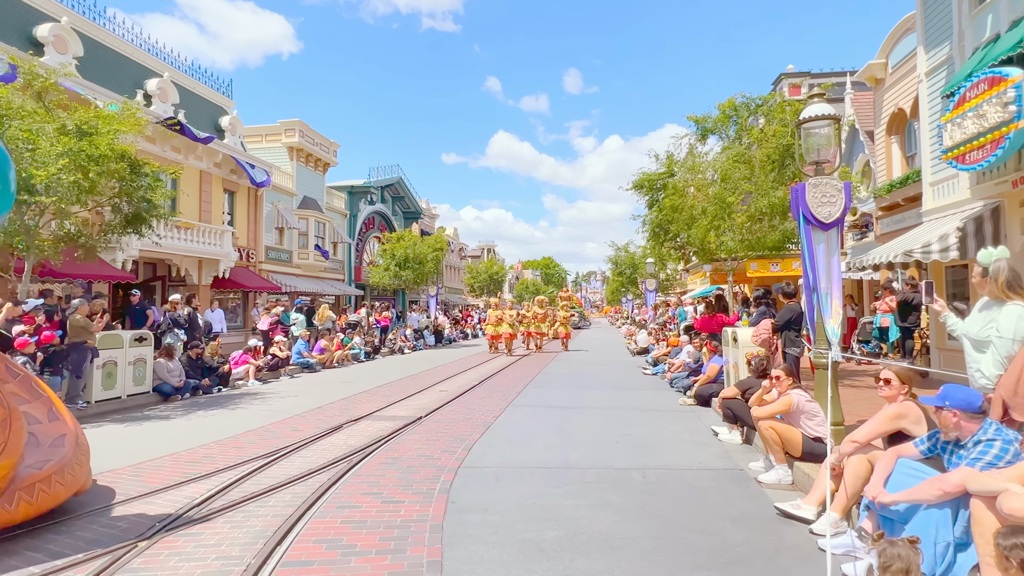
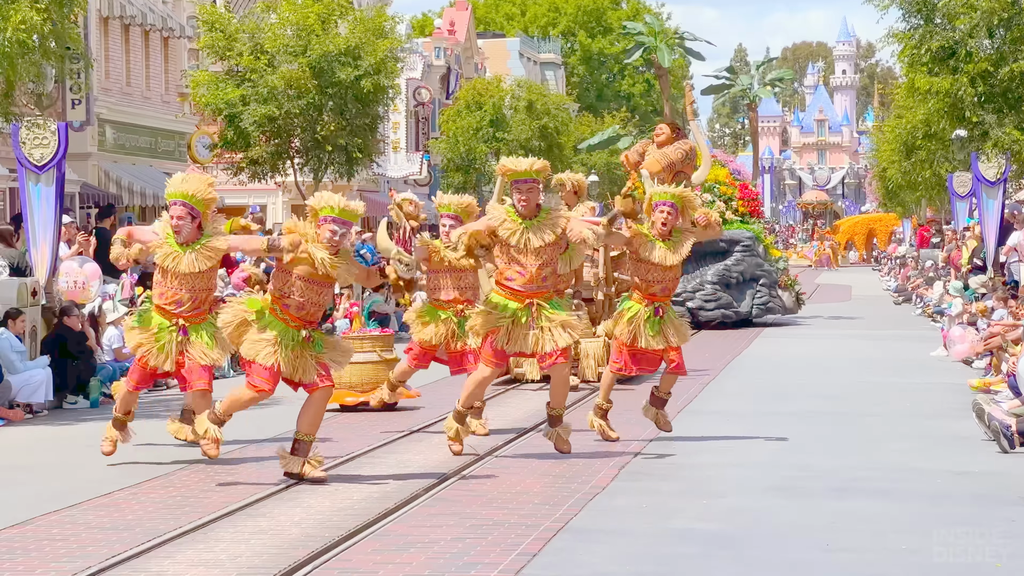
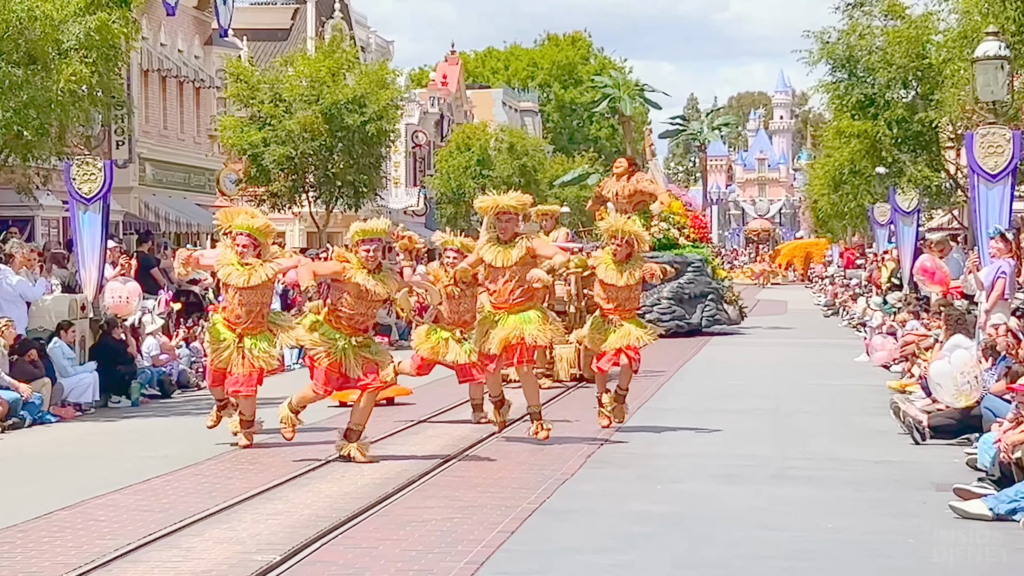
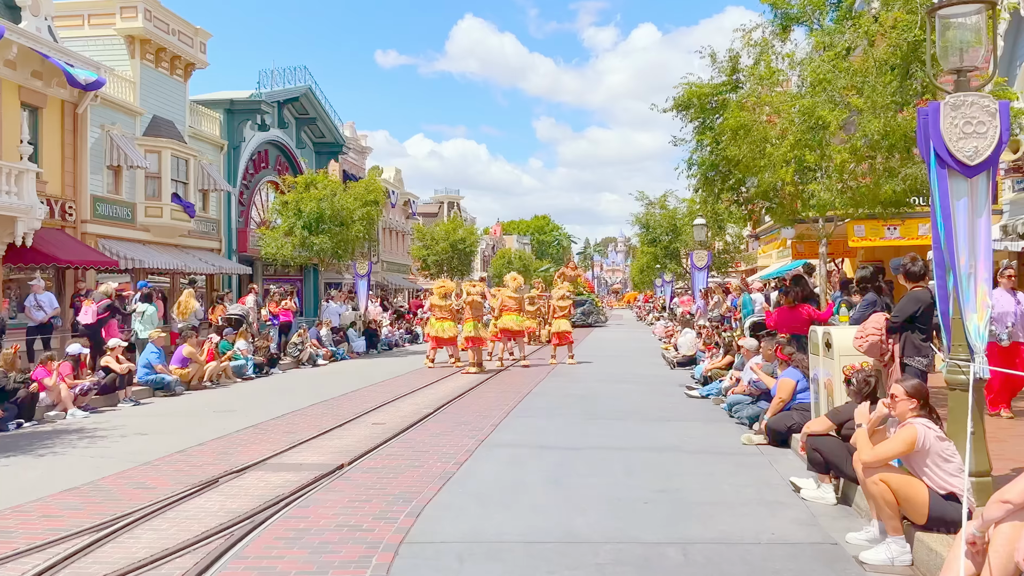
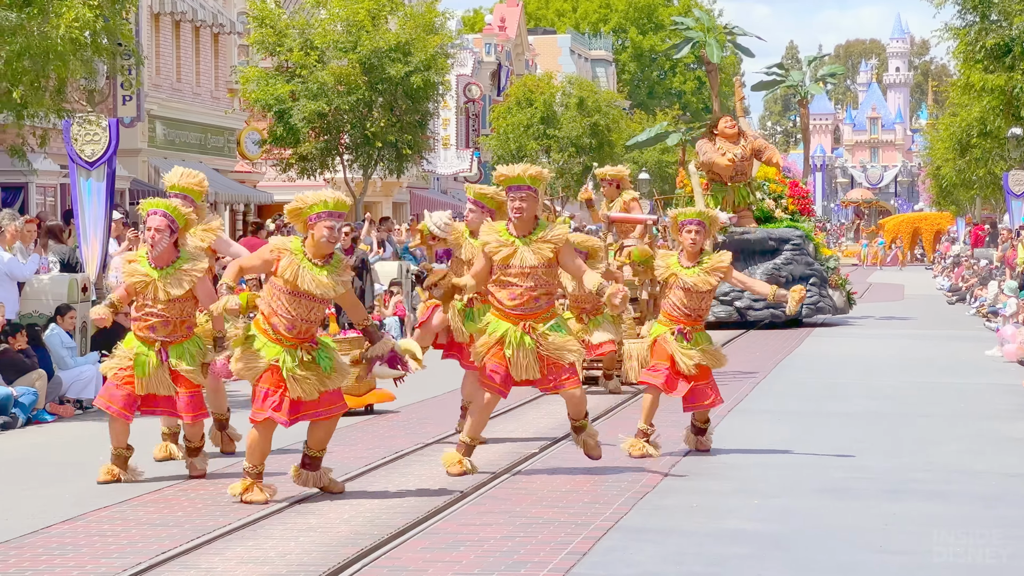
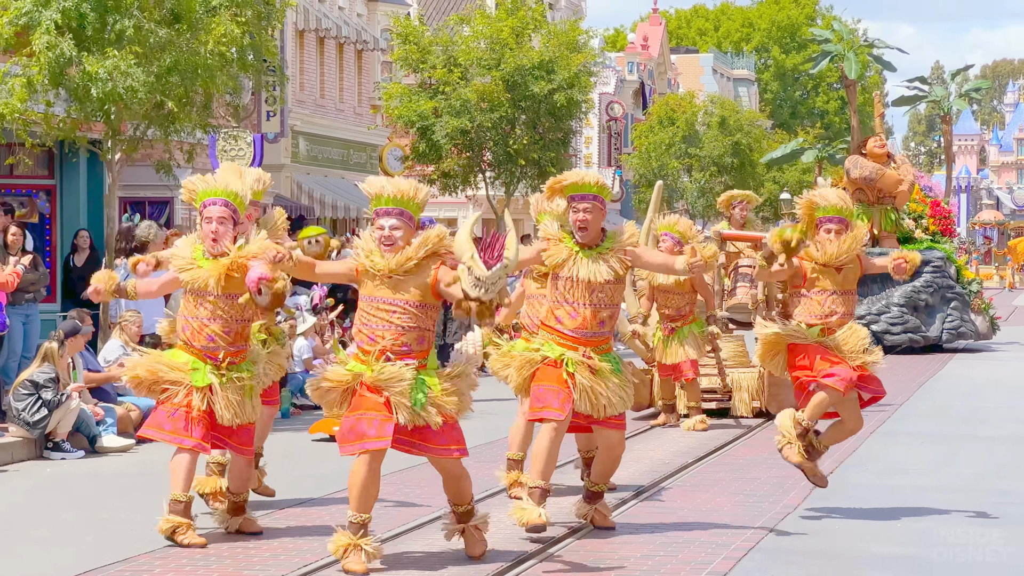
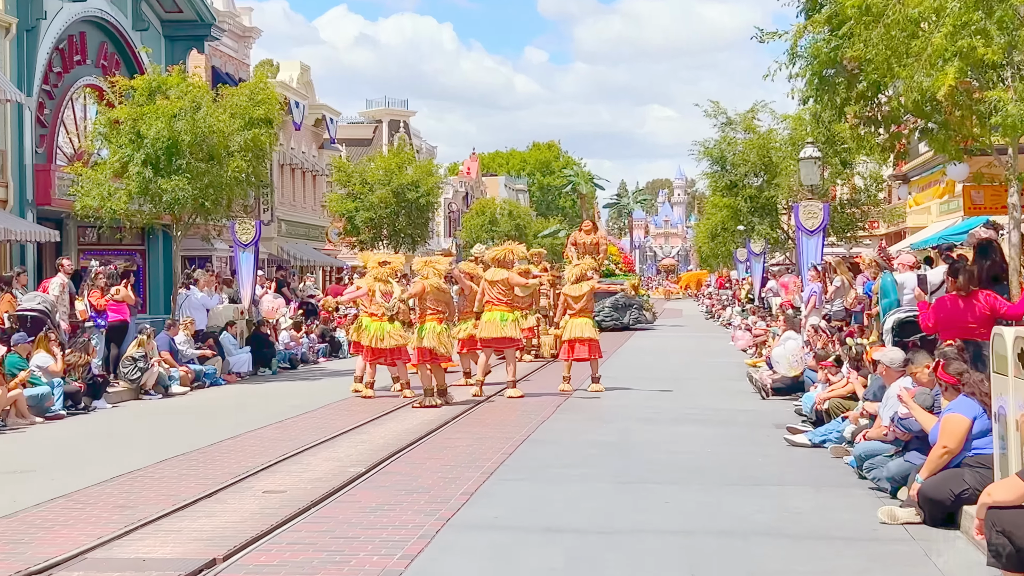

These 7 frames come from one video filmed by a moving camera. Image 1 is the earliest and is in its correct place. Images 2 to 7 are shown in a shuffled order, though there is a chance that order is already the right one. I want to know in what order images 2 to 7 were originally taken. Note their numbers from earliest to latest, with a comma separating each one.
4, 7, 3, 2, 5, 6
